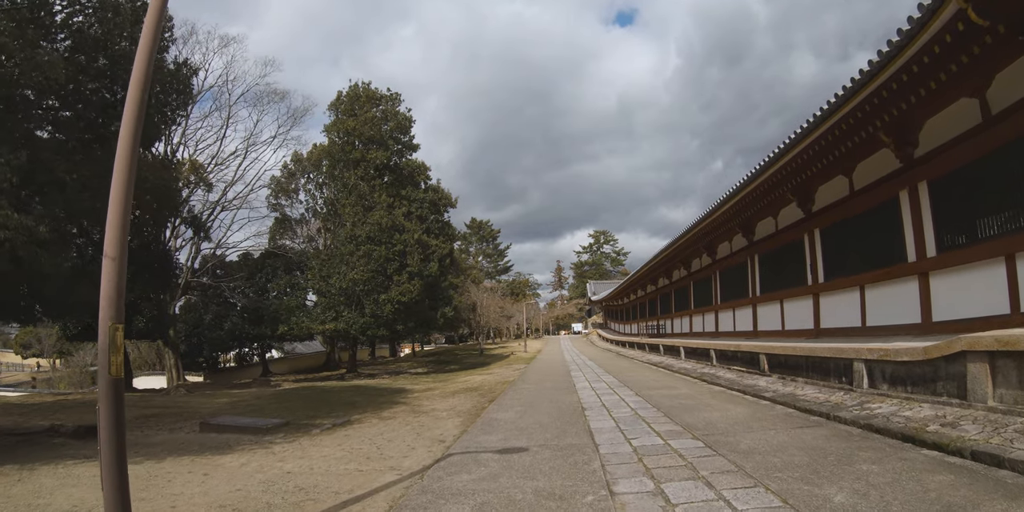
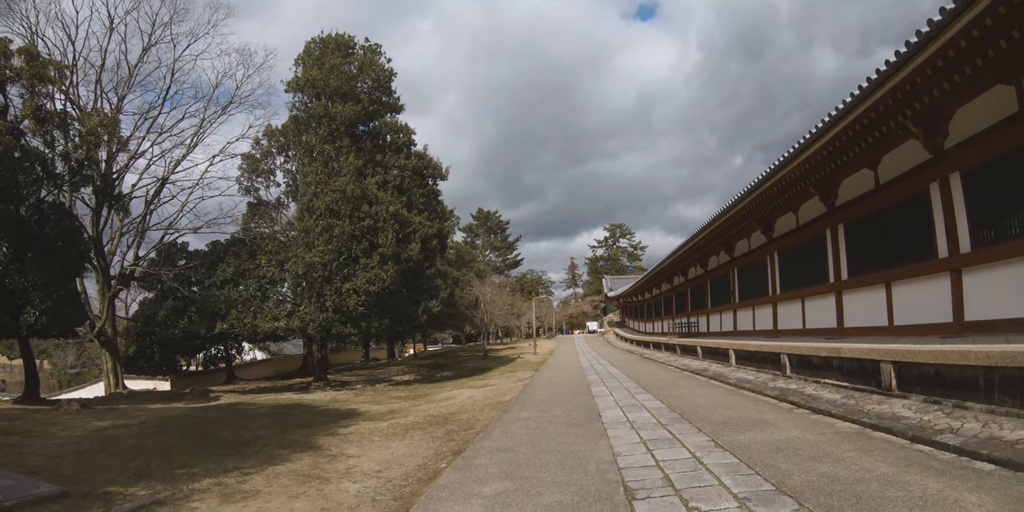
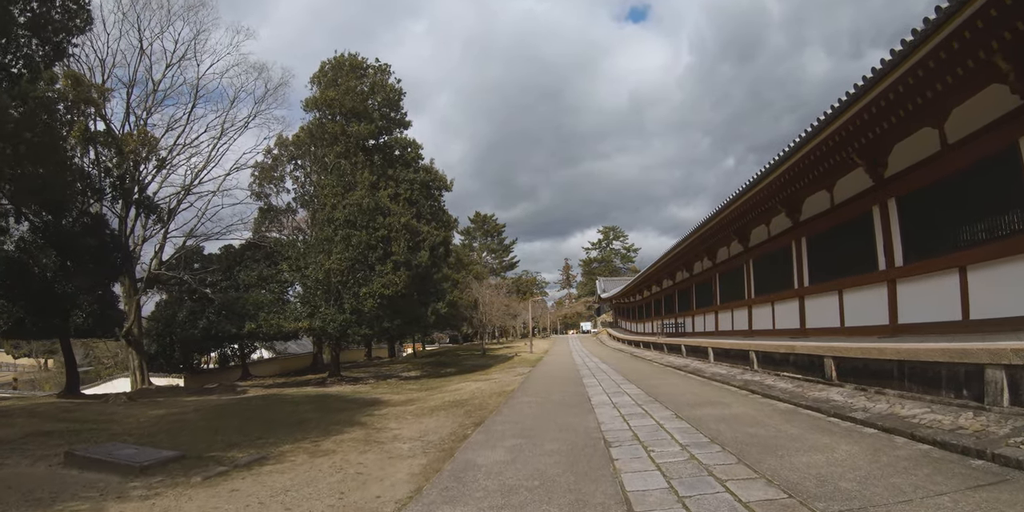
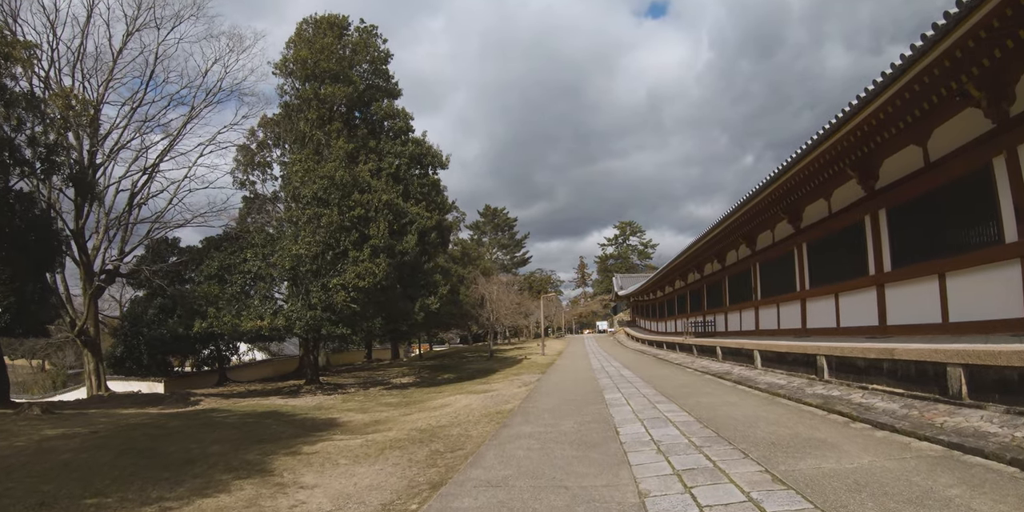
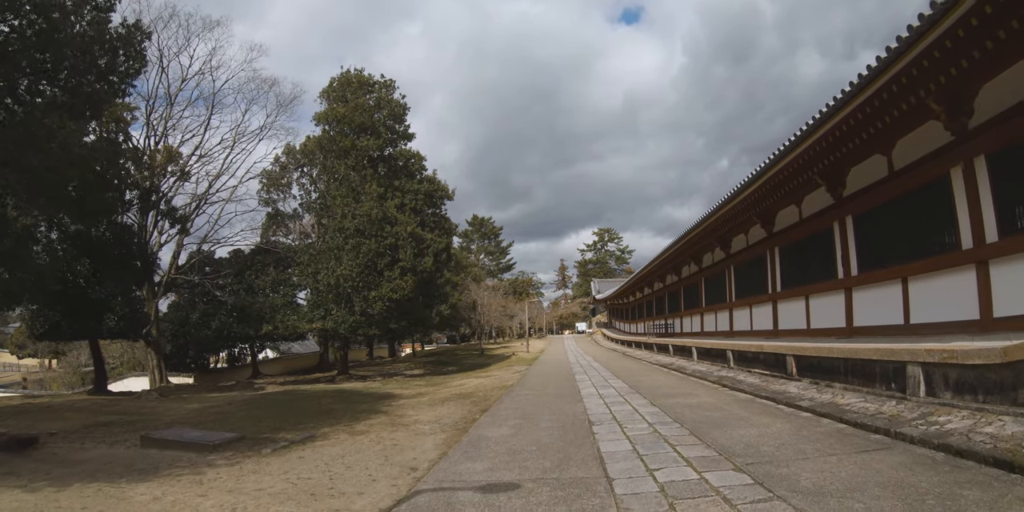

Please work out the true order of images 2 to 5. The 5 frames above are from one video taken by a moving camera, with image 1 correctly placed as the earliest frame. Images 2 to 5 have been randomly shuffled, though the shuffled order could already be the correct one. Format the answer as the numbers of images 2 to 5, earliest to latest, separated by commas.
5, 3, 2, 4
